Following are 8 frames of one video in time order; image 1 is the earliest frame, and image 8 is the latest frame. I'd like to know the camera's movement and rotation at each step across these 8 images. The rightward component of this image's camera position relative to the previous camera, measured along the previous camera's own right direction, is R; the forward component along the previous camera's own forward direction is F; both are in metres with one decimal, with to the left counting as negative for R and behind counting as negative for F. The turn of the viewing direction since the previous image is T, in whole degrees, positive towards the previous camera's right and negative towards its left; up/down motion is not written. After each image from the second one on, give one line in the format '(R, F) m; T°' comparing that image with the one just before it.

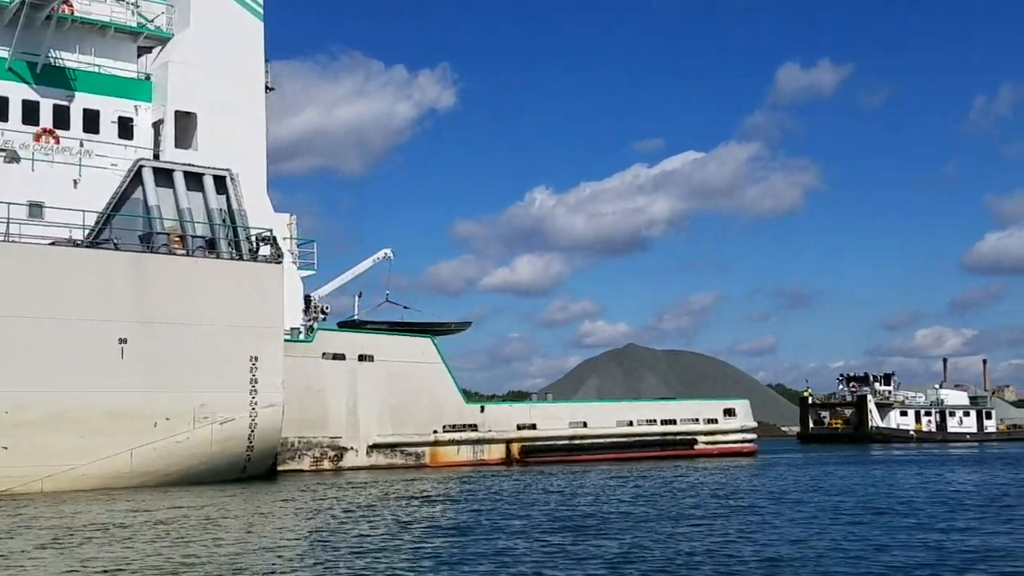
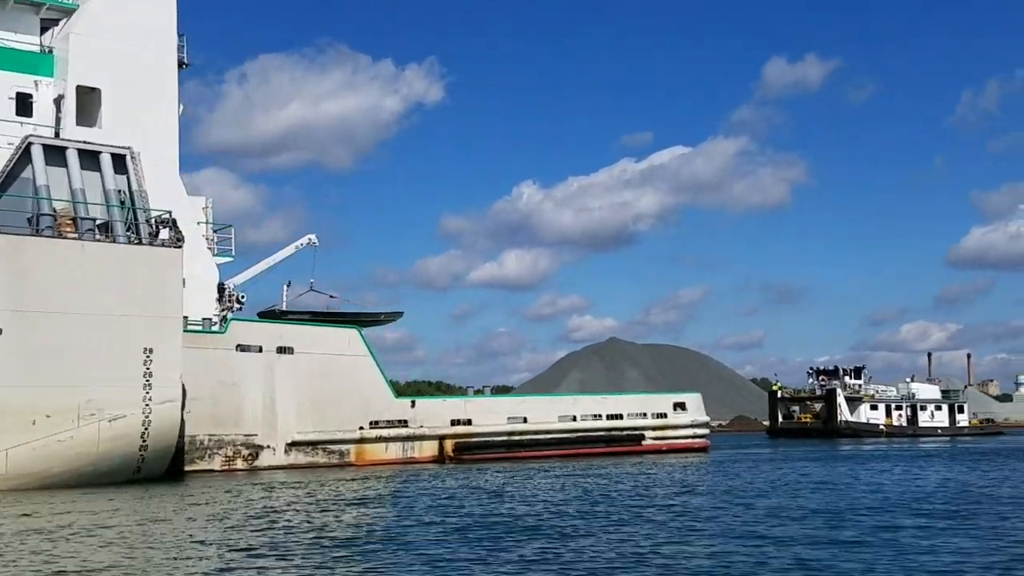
(+1.8, +2.0) m; +1°
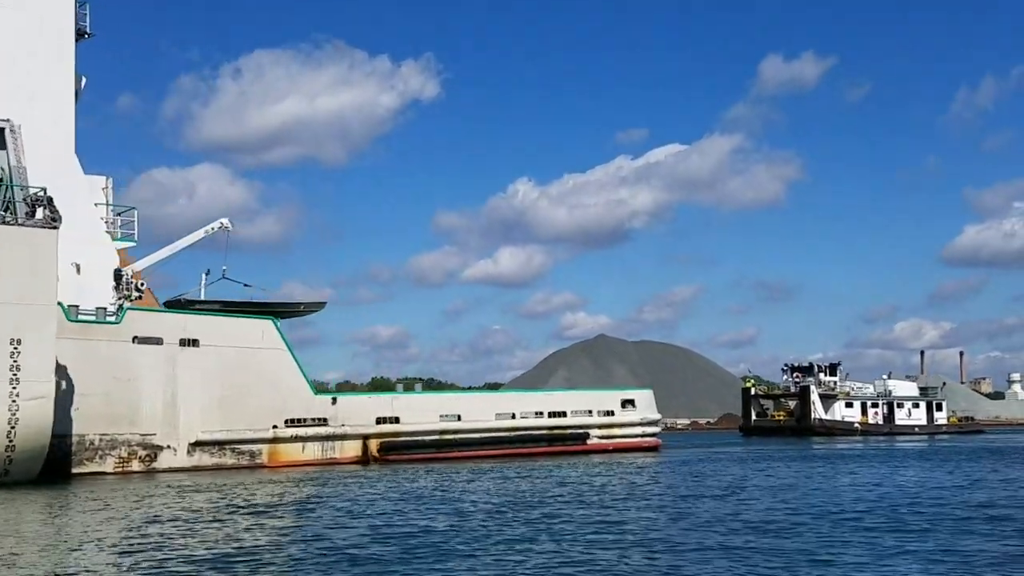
(+2.0, +2.4) m; 0°
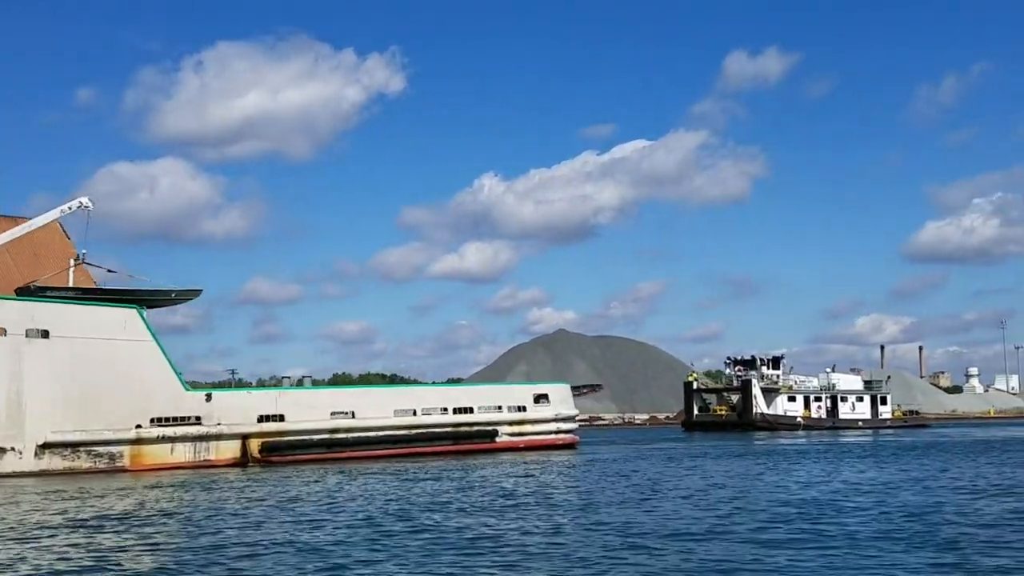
(+2.1, +2.5) m; +2°
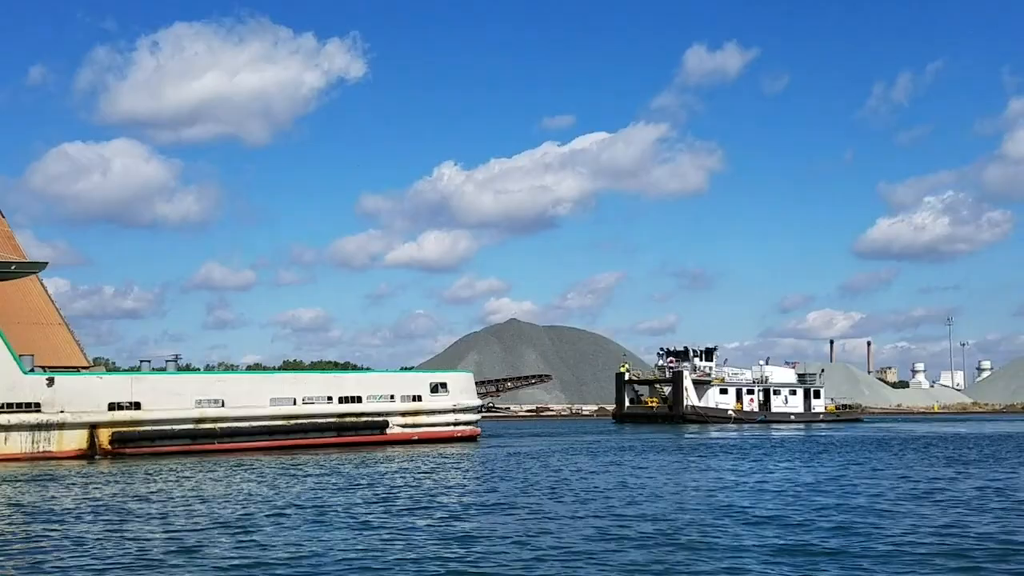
(+2.0, +2.5) m; +2°
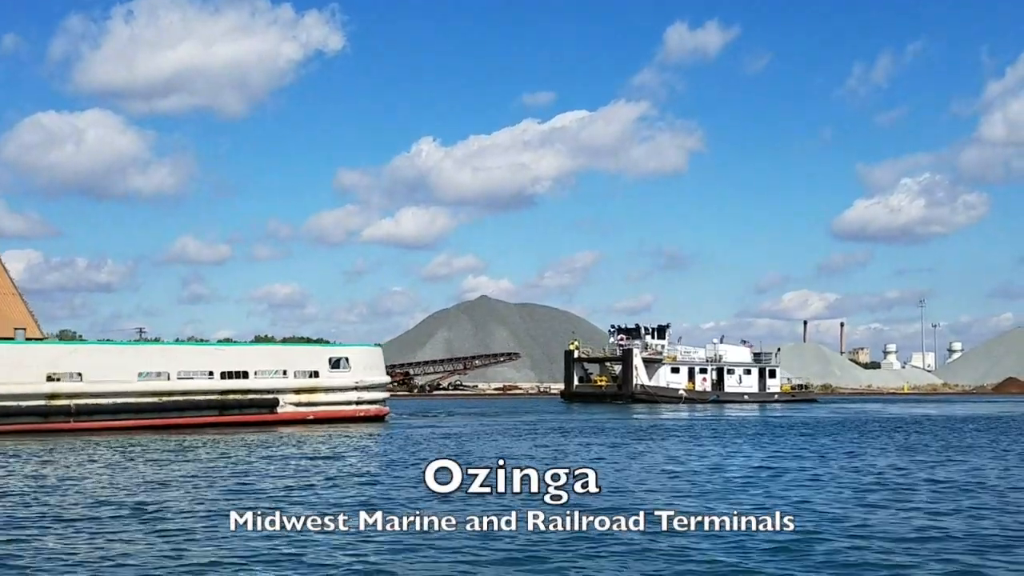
(+2.0, +3.0) m; +1°
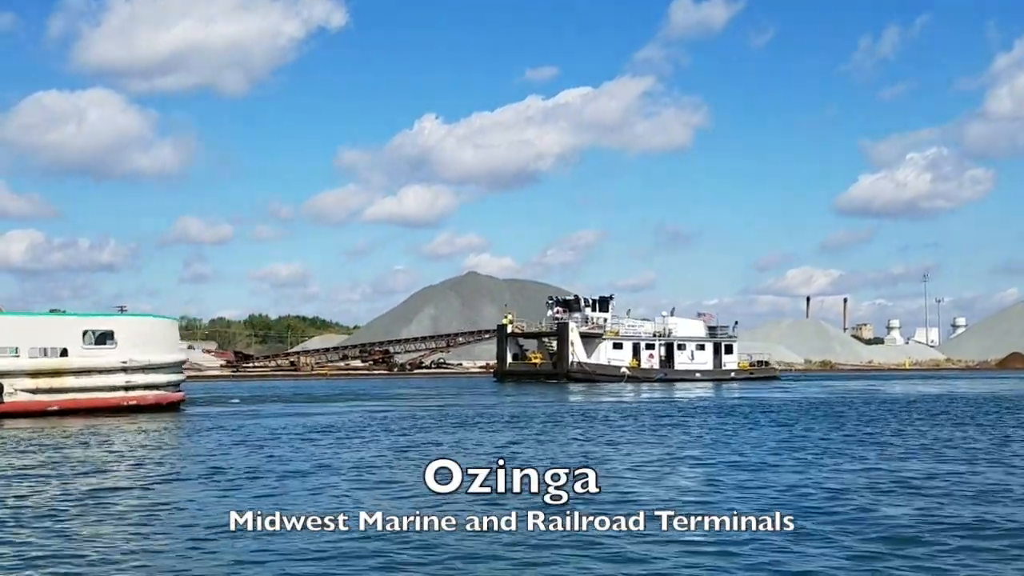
(+4.3, +6.9) m; 0°
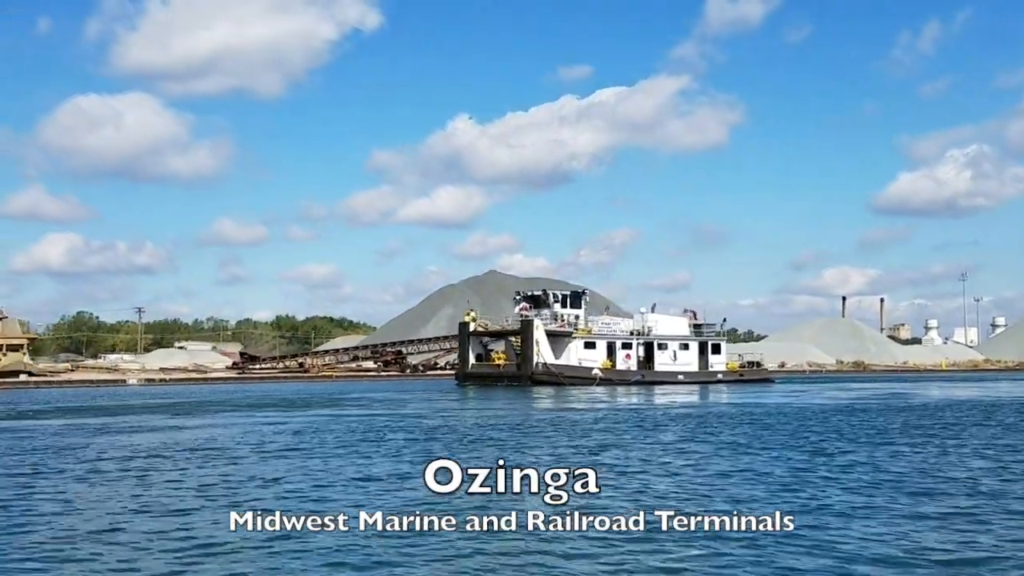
(+3.5, +5.7) m; -2°
